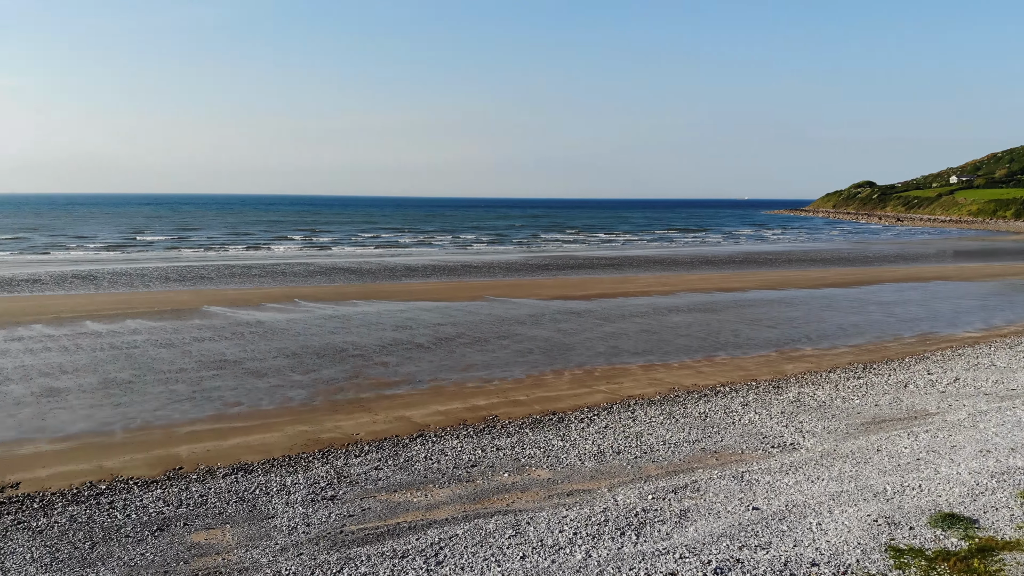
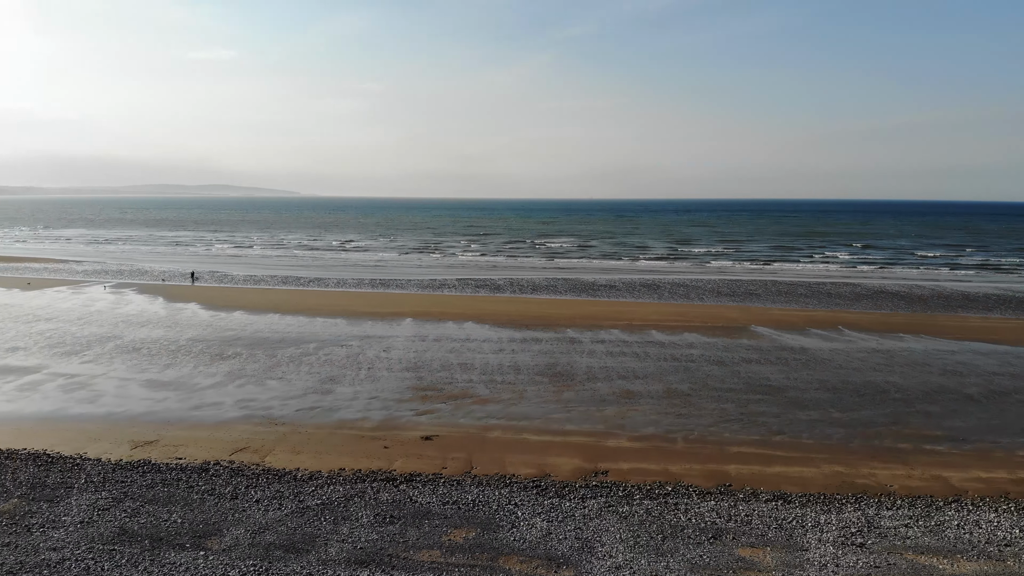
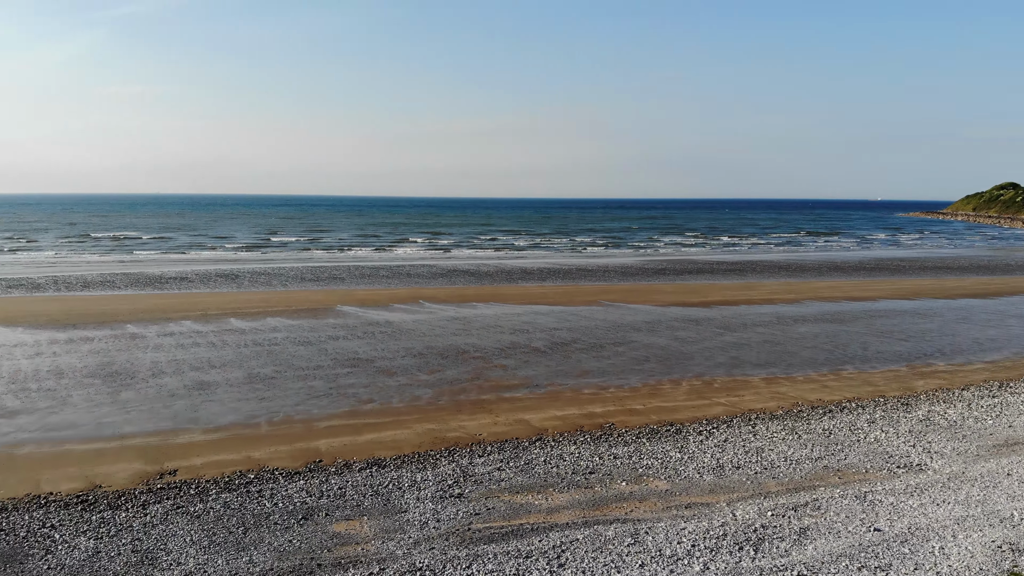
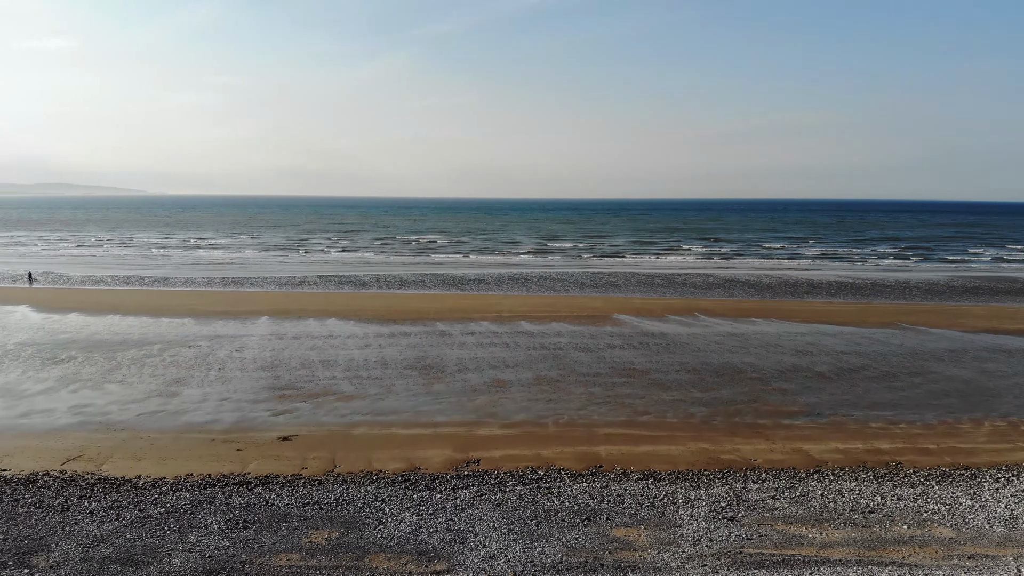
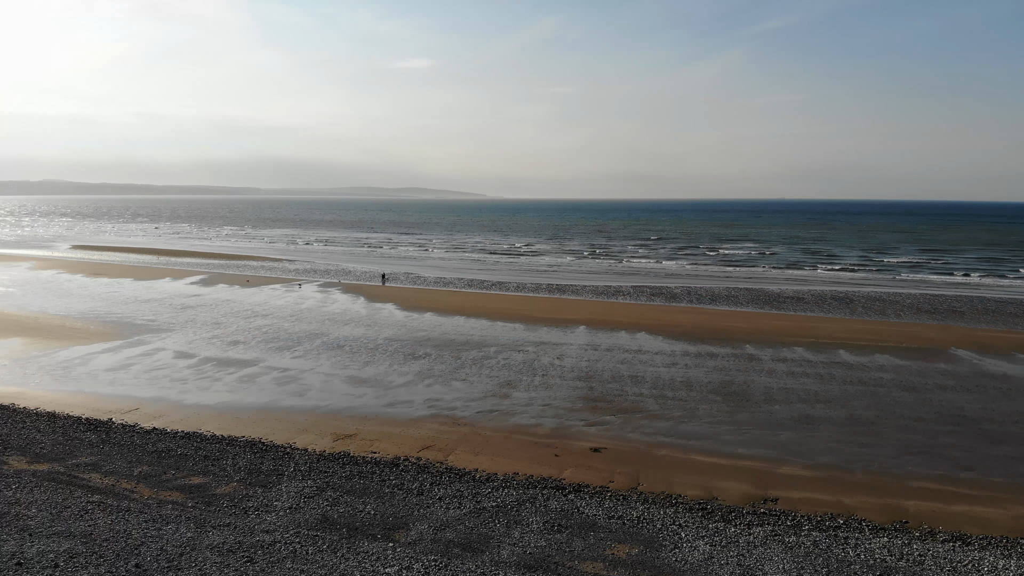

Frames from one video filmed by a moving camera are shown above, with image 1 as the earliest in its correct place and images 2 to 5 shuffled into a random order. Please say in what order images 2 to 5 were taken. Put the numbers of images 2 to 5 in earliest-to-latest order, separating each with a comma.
3, 4, 2, 5
